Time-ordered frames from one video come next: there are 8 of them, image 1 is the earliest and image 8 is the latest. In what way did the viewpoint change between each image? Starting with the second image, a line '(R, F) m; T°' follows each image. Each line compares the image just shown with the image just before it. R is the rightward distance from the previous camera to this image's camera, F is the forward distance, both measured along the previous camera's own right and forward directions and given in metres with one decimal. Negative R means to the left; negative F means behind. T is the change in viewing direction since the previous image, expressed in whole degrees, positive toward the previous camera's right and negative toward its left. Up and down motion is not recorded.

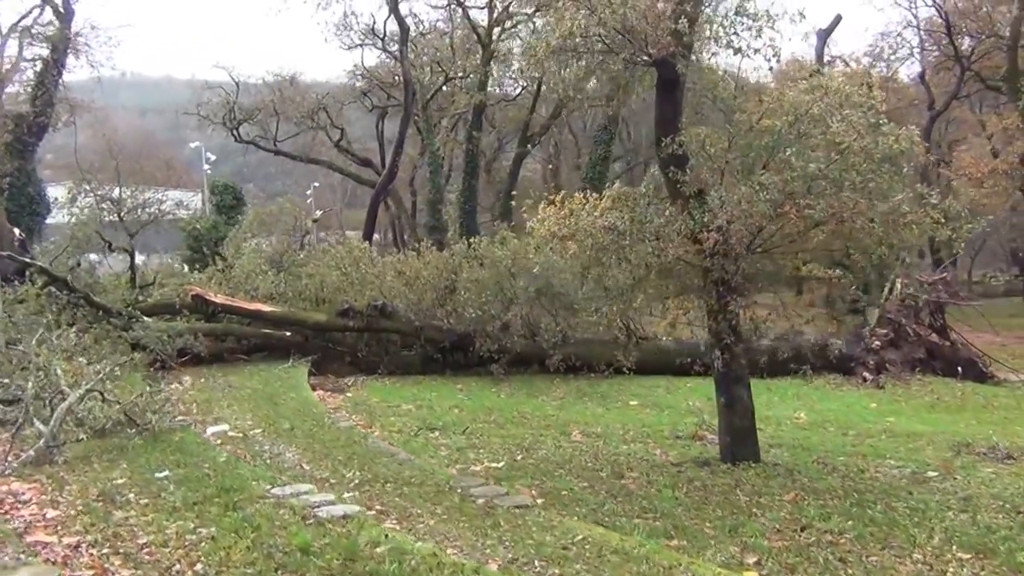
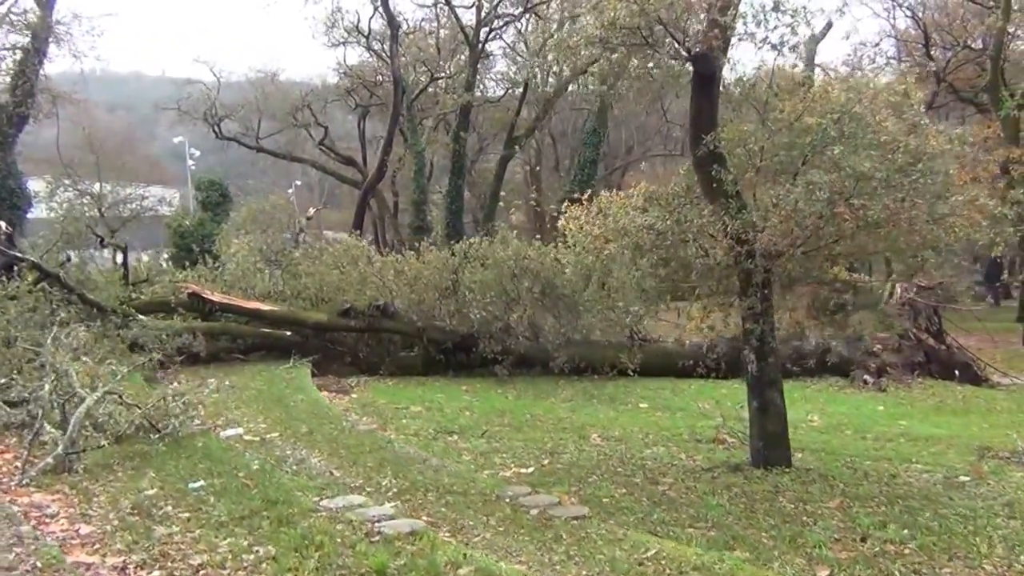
(-0.5, +0.2) m; +2°
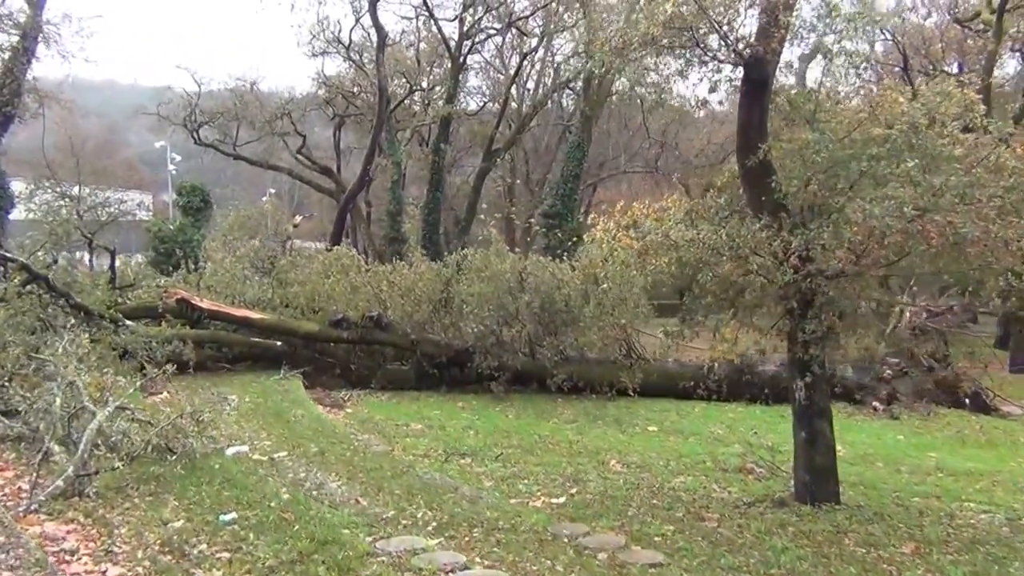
(-0.6, +0.7) m; +3°
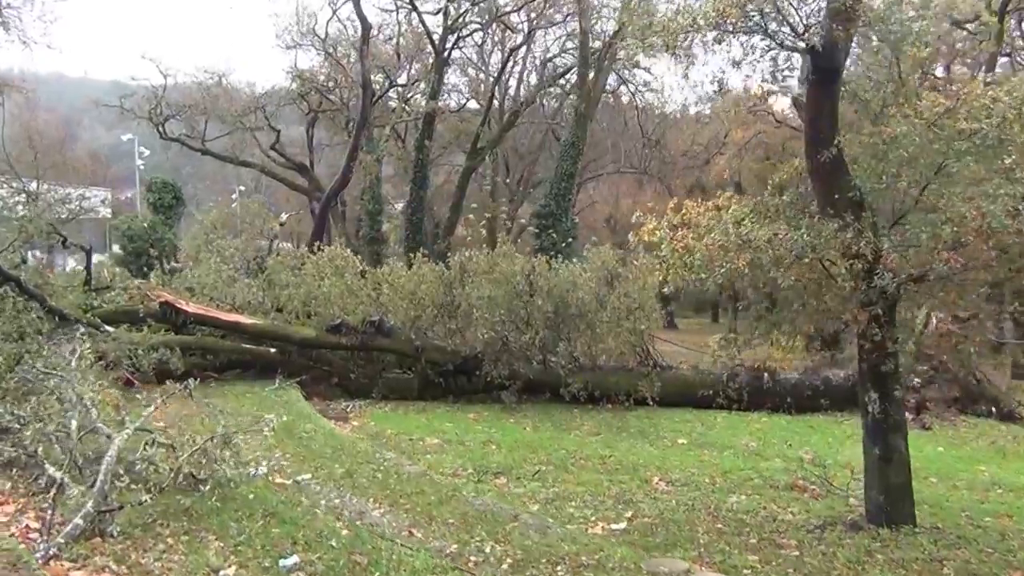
(-0.6, +0.7) m; +2°
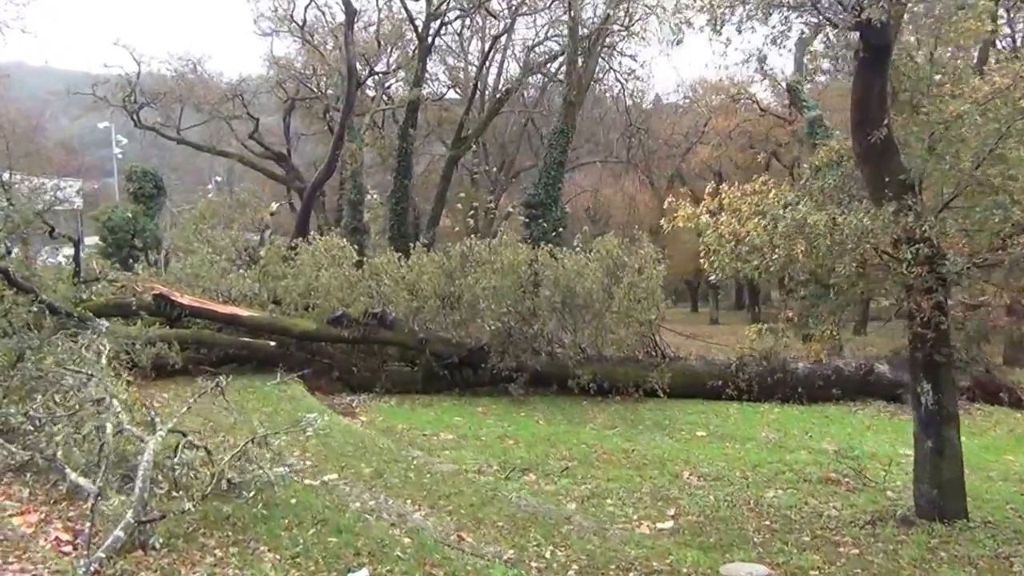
(-0.5, +0.4) m; +2°
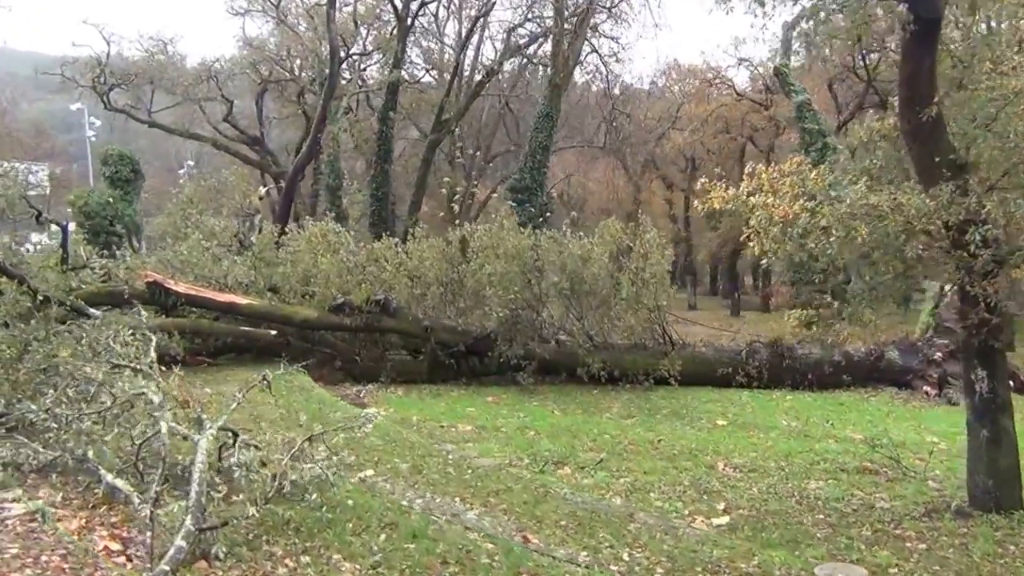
(-0.5, +0.3) m; +2°
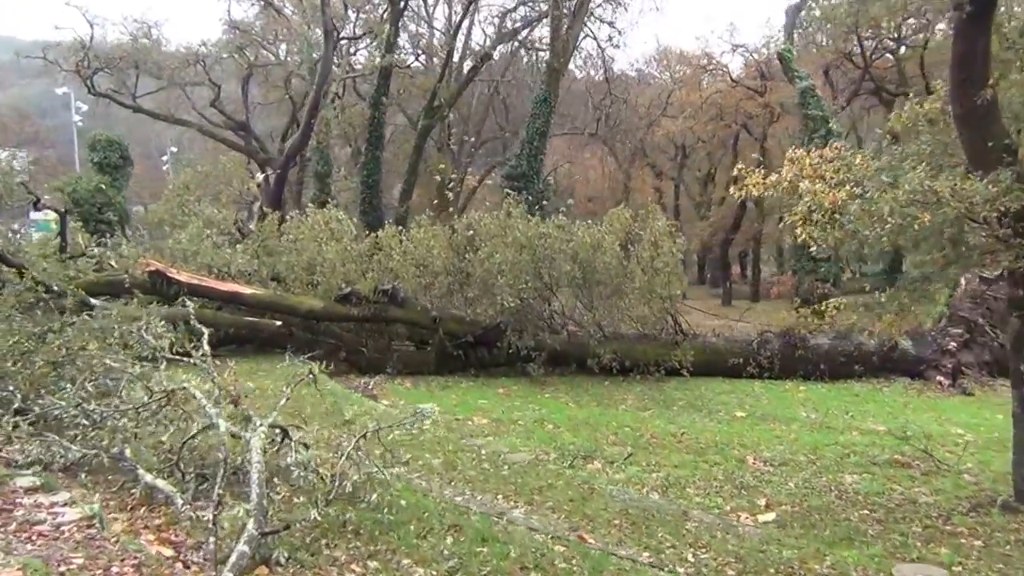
(-0.4, +0.2) m; +1°
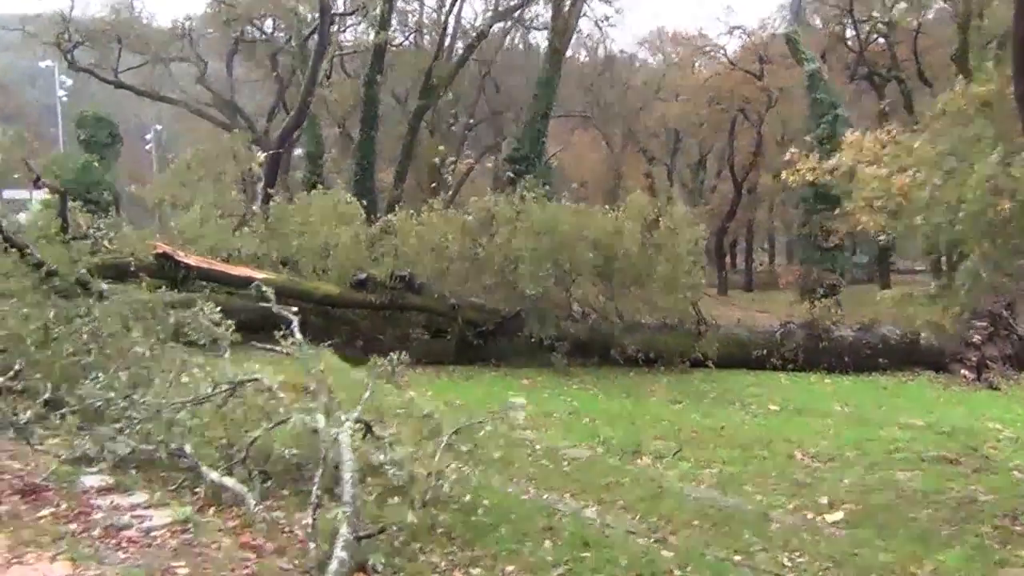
(-0.5, +0.2) m; +1°
